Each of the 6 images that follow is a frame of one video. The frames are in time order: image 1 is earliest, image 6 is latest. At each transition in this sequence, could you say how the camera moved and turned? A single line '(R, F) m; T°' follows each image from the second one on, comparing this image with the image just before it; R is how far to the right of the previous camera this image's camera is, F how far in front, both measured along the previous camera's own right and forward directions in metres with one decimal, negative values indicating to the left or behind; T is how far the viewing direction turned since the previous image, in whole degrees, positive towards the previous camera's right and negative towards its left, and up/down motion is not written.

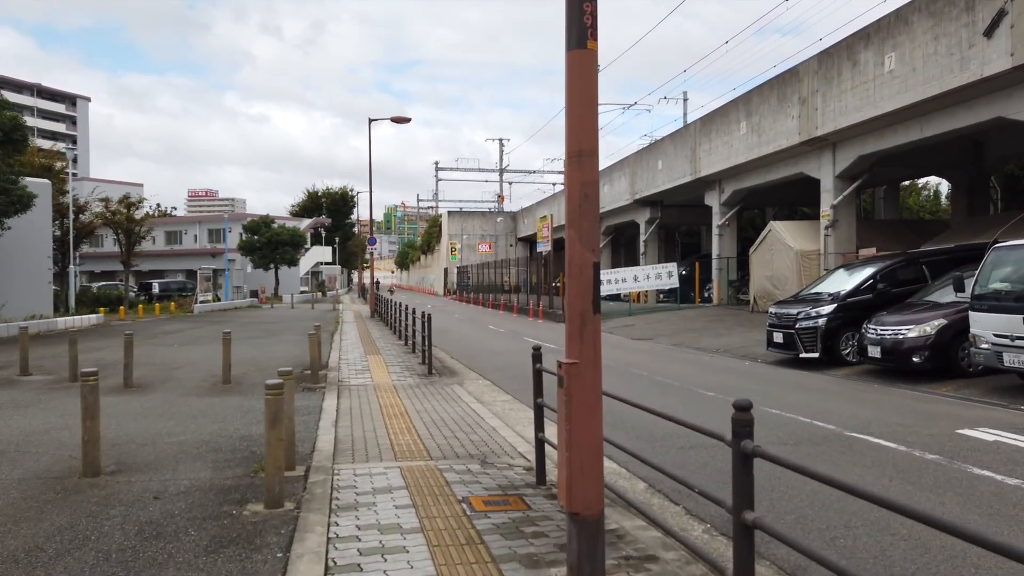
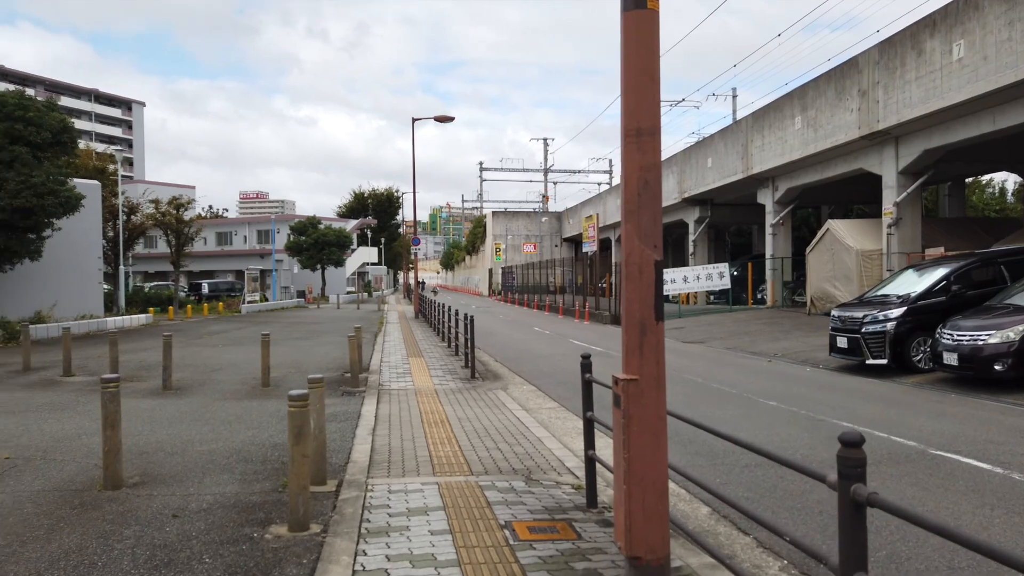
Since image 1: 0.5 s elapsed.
(0.0, +0.6) m; -3°
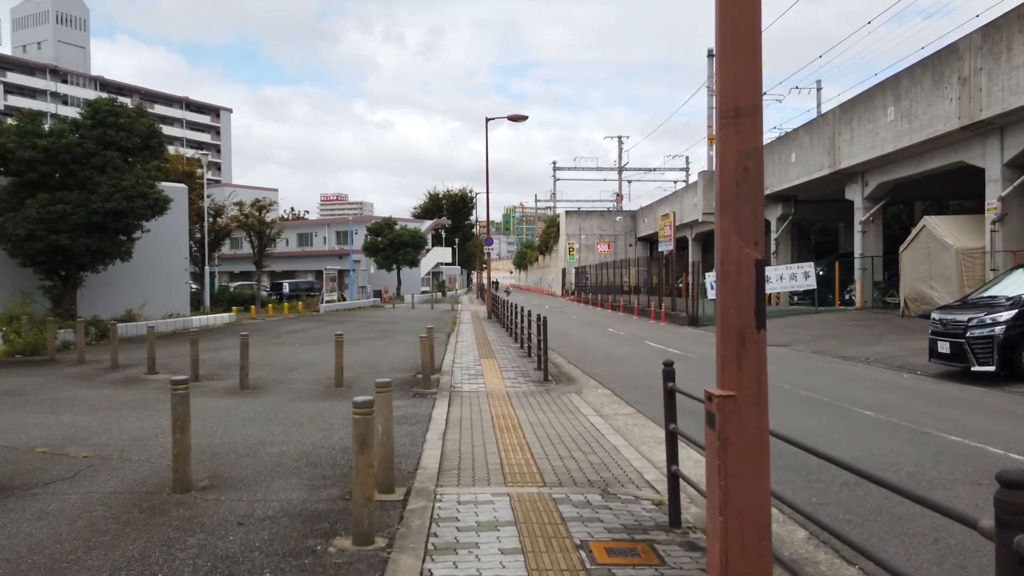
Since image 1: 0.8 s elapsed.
(0.0, +0.4) m; -6°
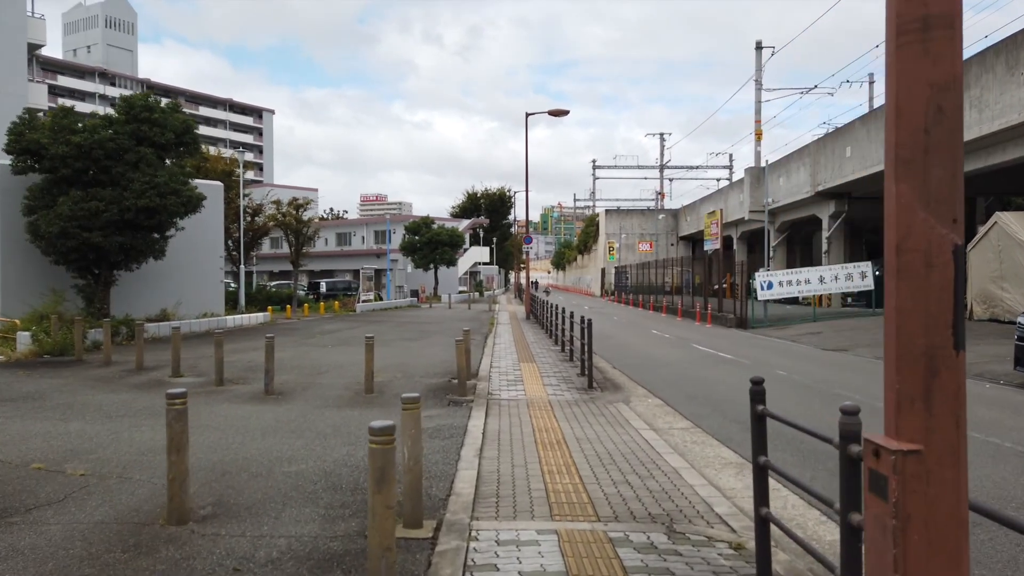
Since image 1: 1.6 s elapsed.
(-0.1, +1.0) m; -3°
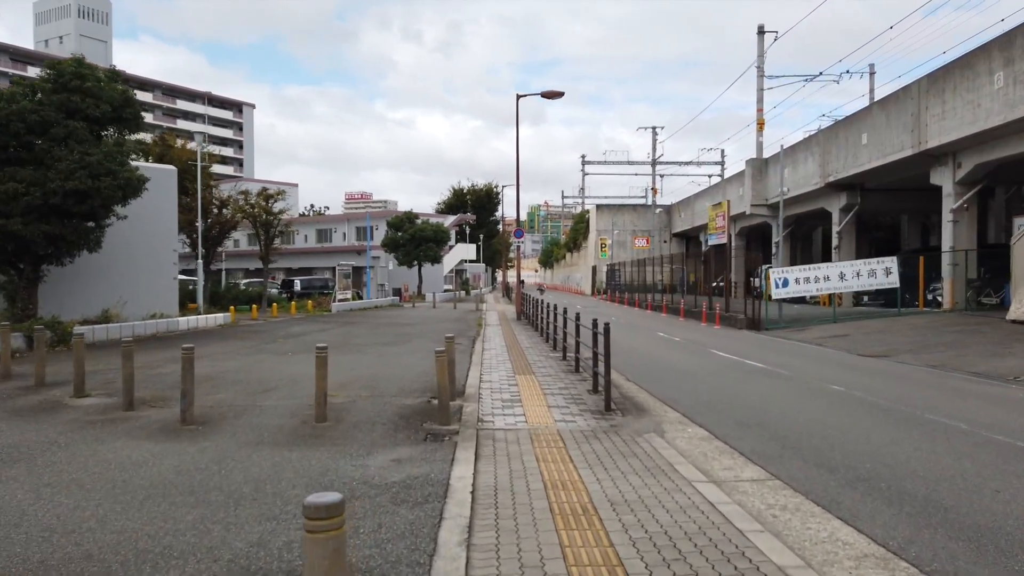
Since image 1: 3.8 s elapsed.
(-0.1, +2.8) m; +1°
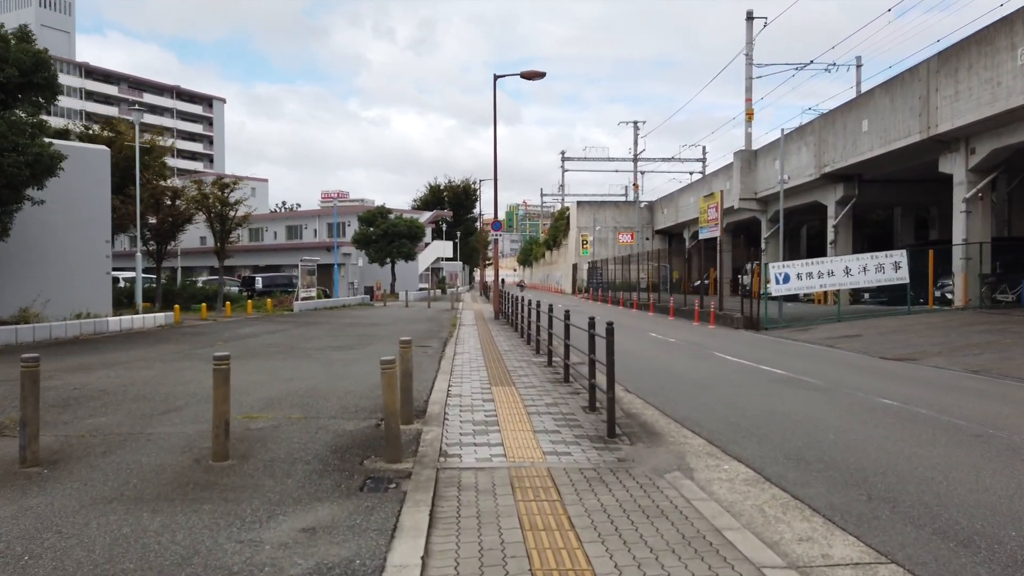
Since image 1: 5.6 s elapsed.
(0.0, +2.4) m; +2°
